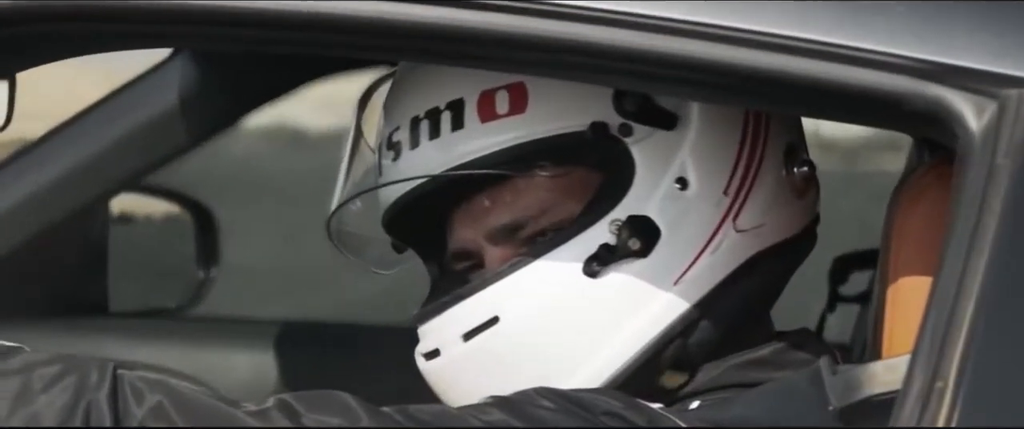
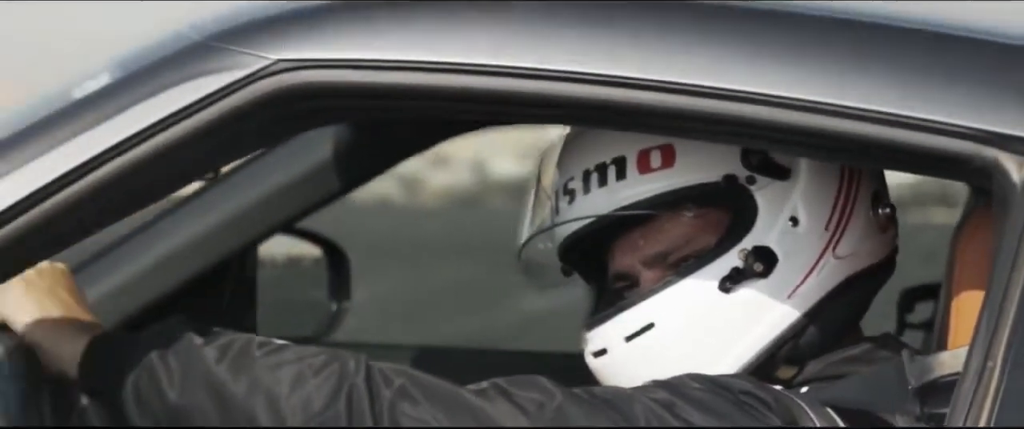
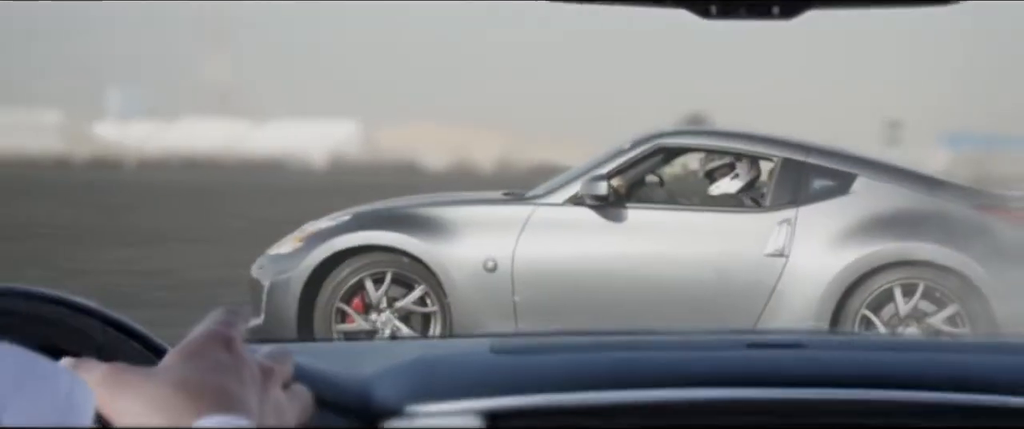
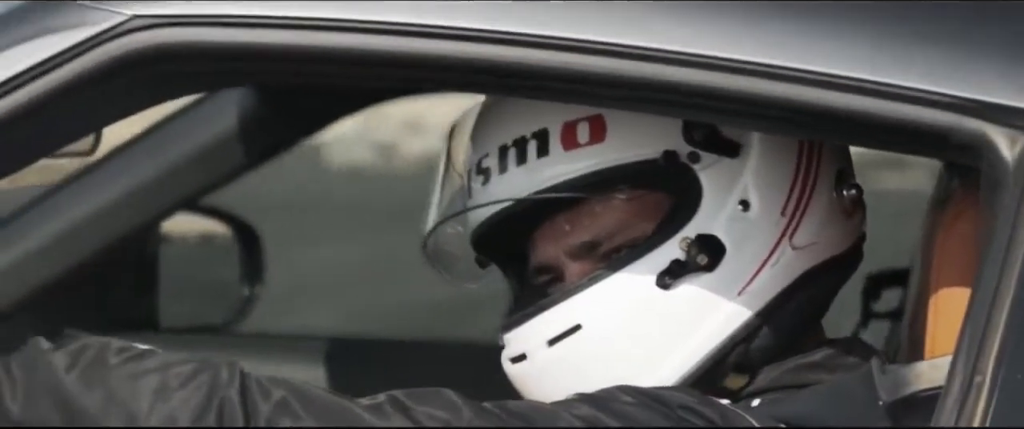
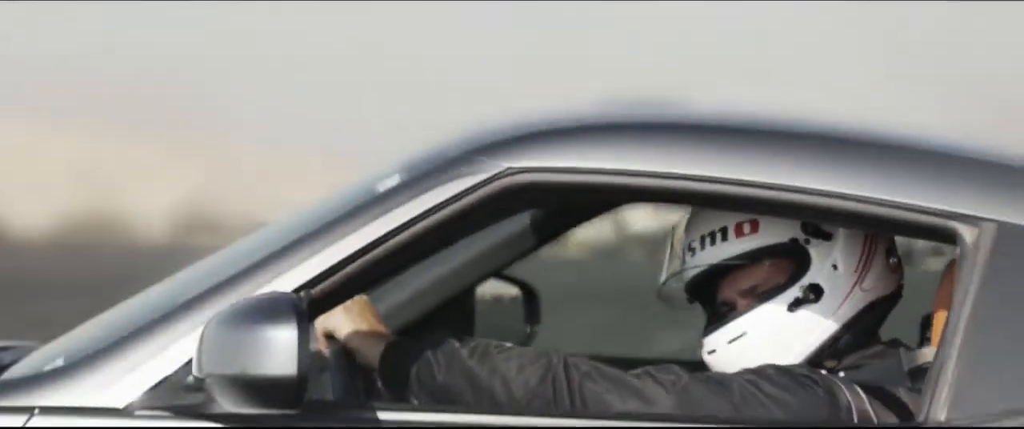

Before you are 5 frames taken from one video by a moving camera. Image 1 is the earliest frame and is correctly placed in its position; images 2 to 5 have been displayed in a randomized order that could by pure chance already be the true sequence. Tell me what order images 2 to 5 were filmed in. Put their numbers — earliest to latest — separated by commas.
4, 2, 5, 3
